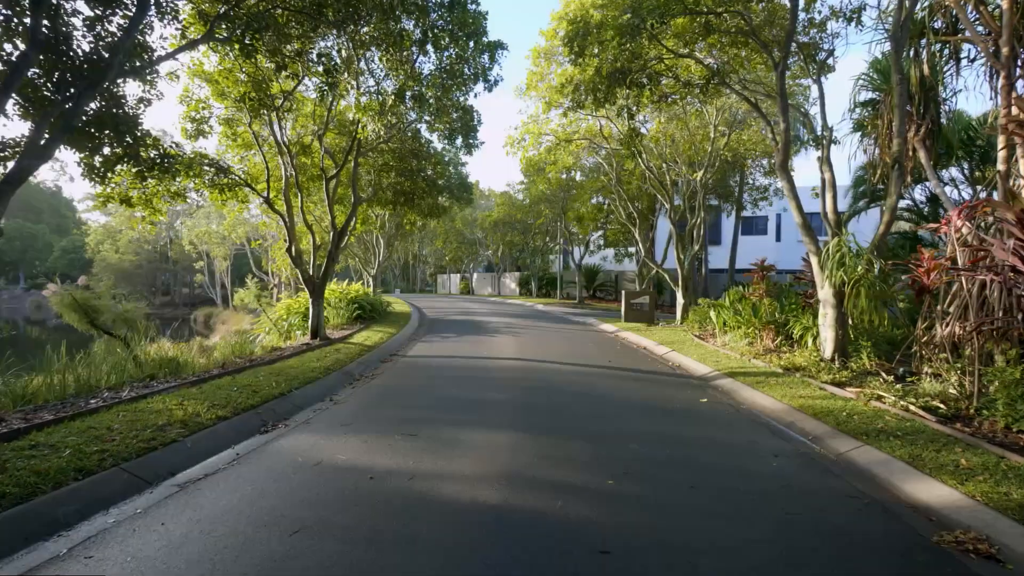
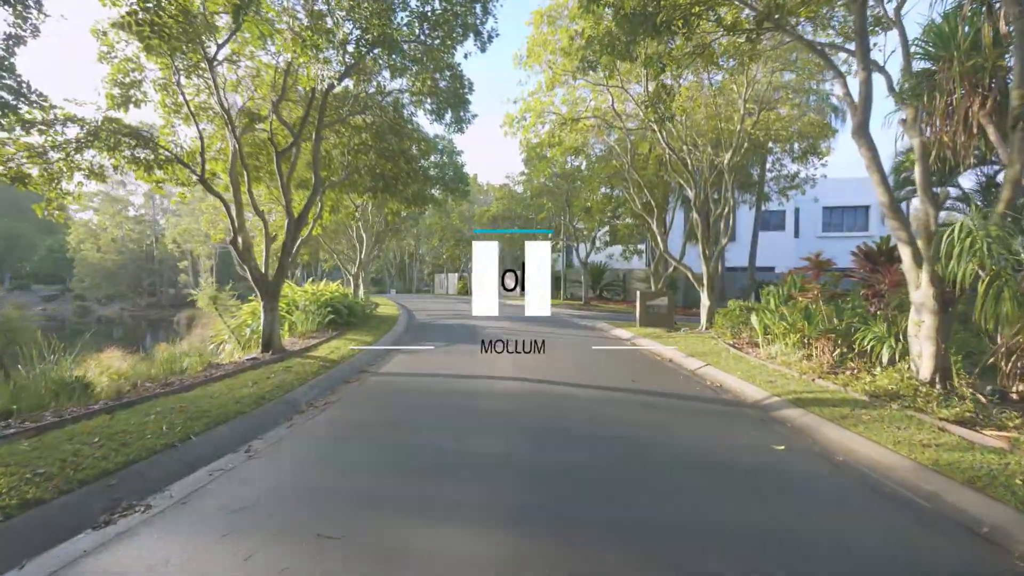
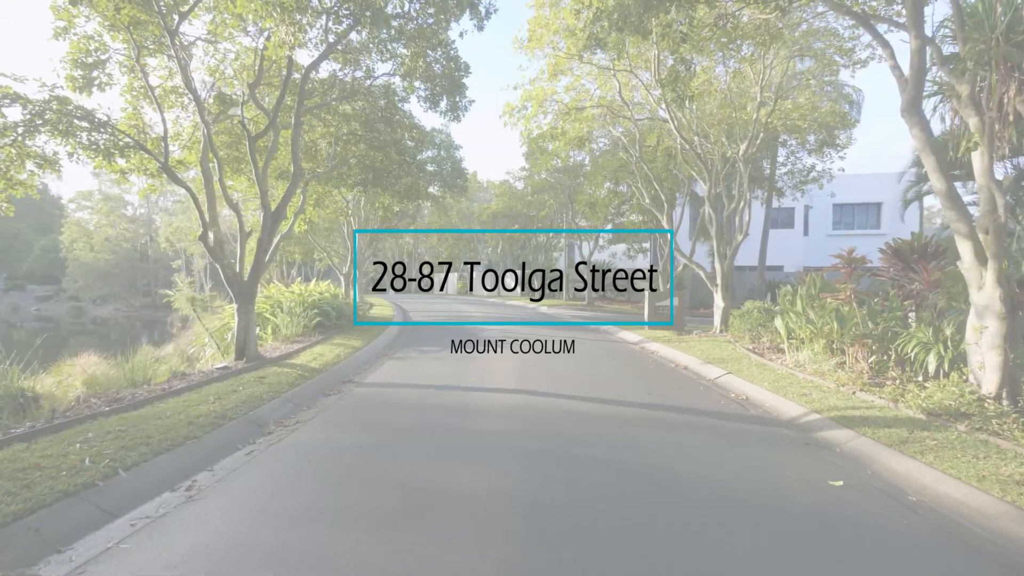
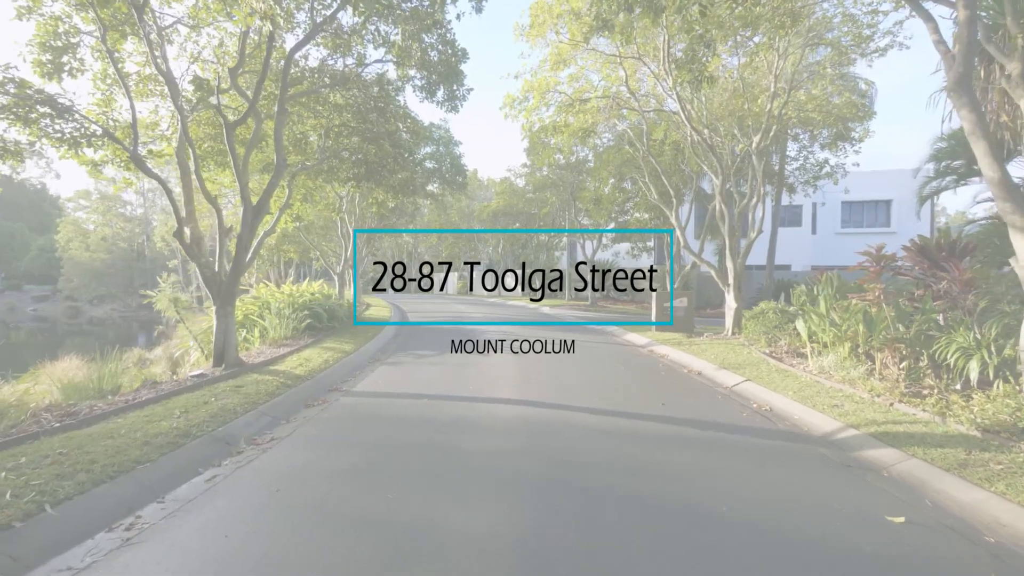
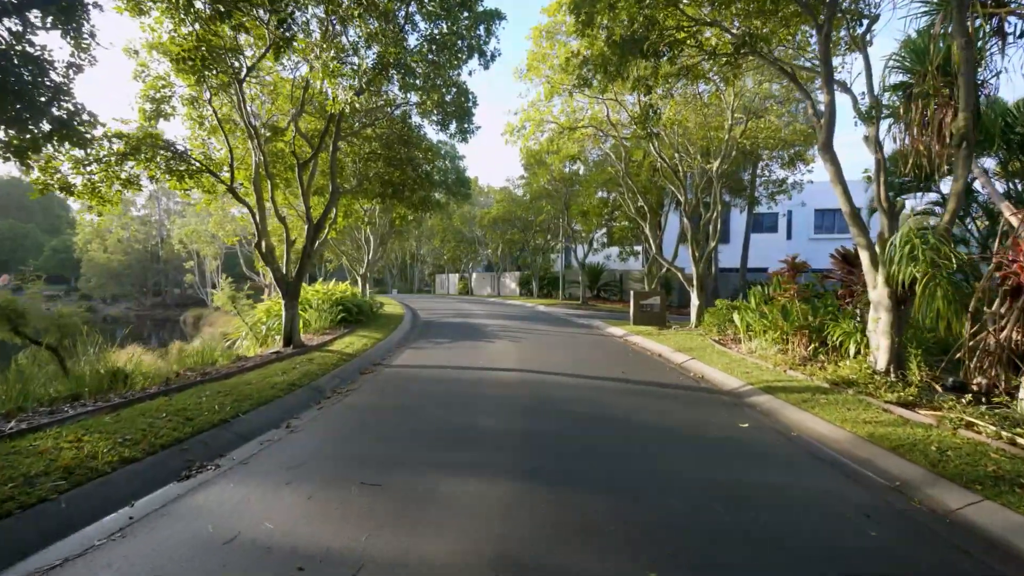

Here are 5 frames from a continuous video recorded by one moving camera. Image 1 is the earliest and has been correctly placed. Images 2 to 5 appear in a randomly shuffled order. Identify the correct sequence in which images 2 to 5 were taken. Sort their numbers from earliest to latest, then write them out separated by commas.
5, 2, 3, 4
